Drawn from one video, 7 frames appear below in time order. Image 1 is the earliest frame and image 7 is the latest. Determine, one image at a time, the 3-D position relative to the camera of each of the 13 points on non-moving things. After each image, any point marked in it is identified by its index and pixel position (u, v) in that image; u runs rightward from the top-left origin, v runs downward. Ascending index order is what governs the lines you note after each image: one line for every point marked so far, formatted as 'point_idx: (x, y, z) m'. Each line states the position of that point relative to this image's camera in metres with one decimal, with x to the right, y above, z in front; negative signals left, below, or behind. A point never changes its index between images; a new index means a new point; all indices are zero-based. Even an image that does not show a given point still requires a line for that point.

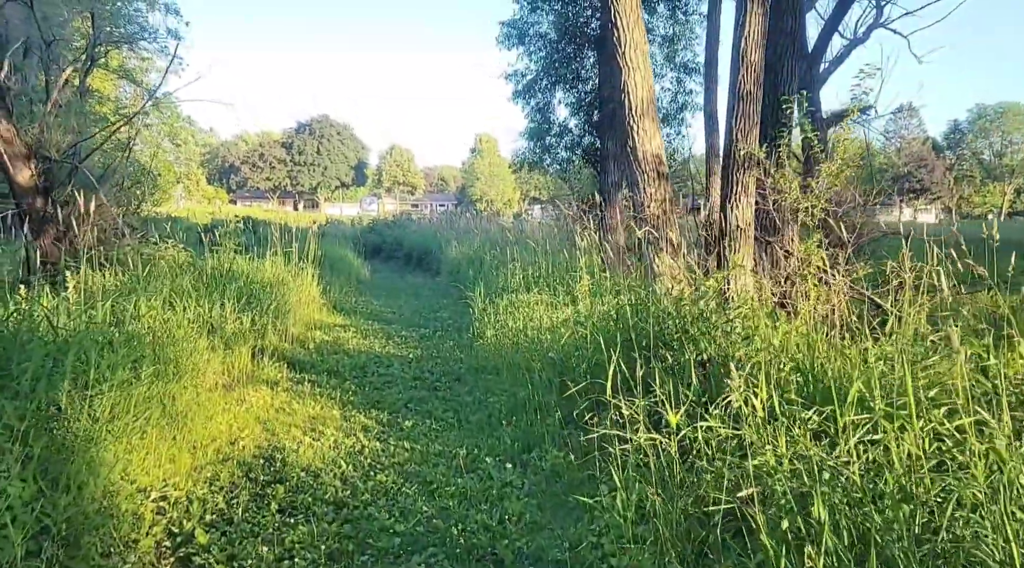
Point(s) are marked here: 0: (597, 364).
0: (+0.5, -0.4, +4.1) m
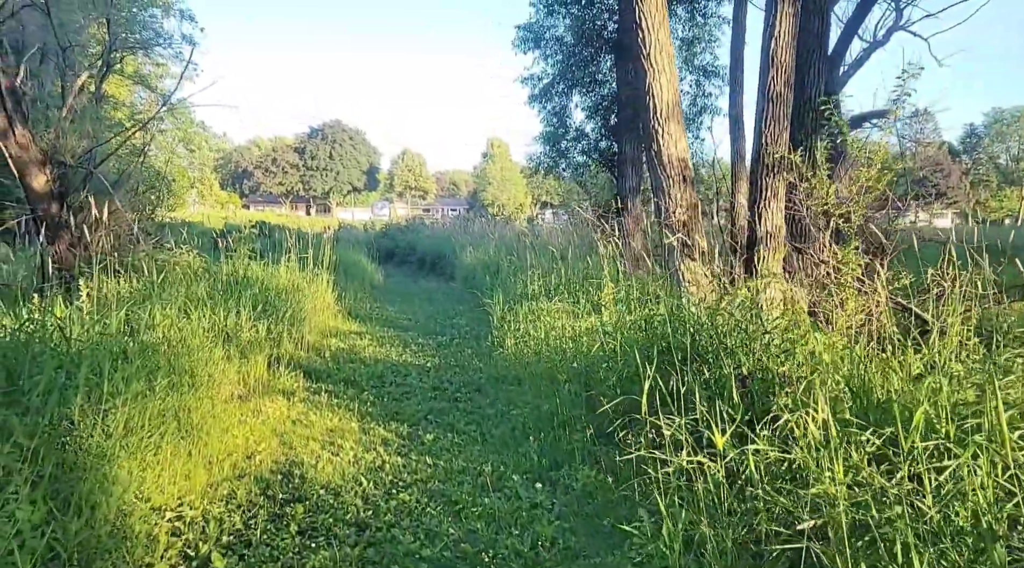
0: (+0.6, -0.5, +3.9) m
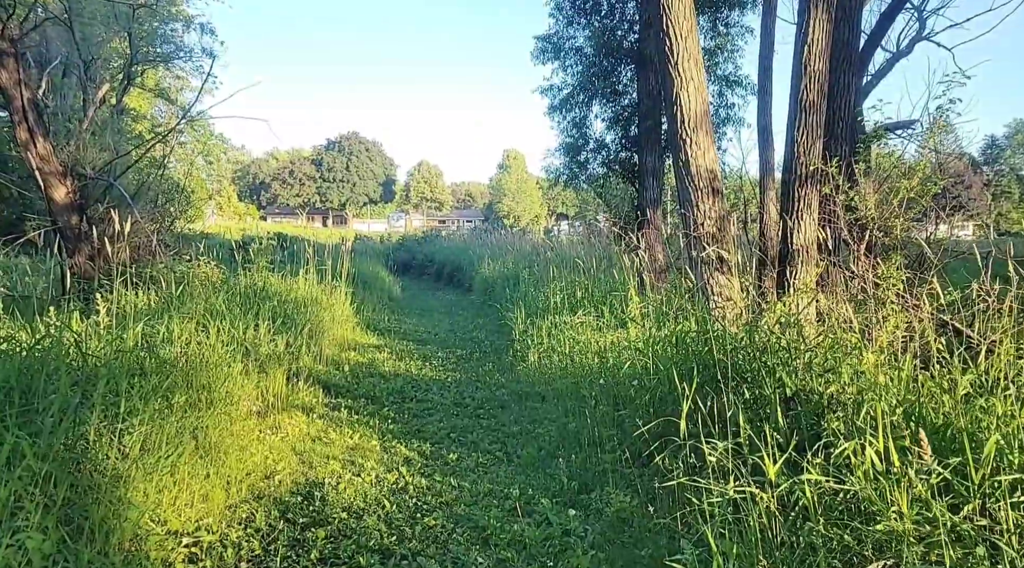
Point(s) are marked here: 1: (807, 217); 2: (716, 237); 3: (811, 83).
0: (+0.7, -0.6, +3.7) m
1: (+2.0, +0.5, +5.1) m
2: (+1.5, +0.3, +5.5) m
3: (+2.1, +1.4, +5.3) m
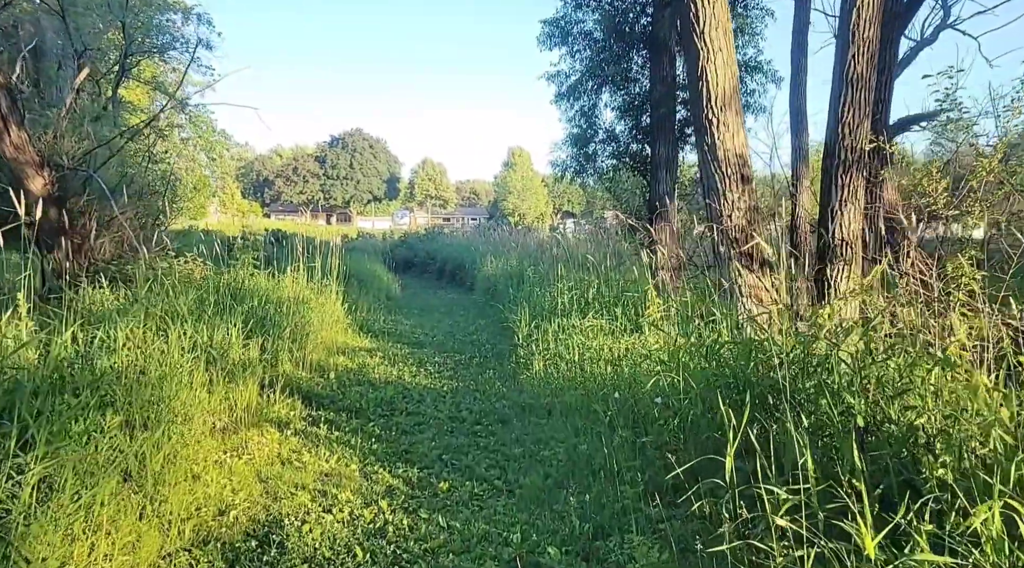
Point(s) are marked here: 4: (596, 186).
0: (+0.7, -0.6, +3.1) m
1: (+2.0, +0.5, +4.5) m
2: (+1.5, +0.3, +4.9) m
3: (+2.1, +1.4, +4.6) m
4: (+1.4, +1.7, +12.8) m
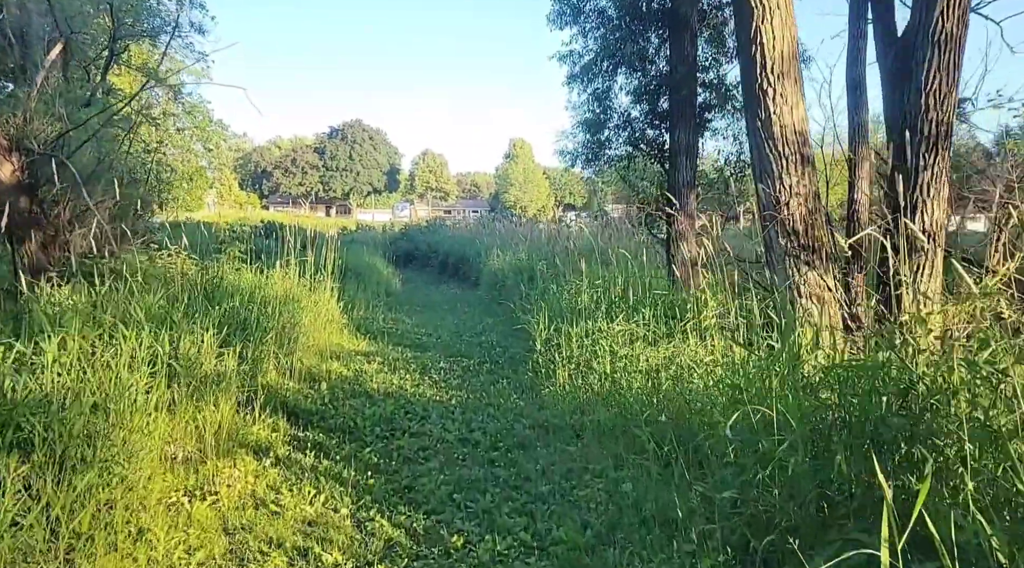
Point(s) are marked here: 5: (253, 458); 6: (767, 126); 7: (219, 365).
0: (+0.8, -0.6, +2.4) m
1: (+2.1, +0.5, +3.7) m
2: (+1.6, +0.3, +4.2) m
3: (+2.2, +1.4, +3.9) m
4: (+1.5, +1.7, +12.1) m
5: (-1.3, -0.9, +3.7) m
6: (+1.4, +0.9, +4.3) m
7: (-1.6, -0.4, +4.1) m
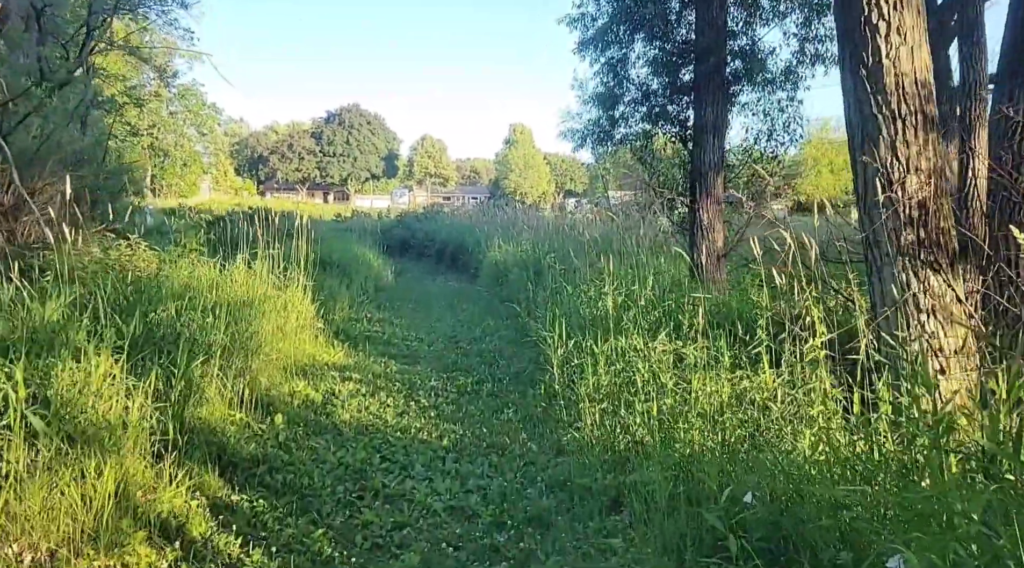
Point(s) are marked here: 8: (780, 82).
0: (+0.9, -0.6, +1.2) m
1: (+2.1, +0.4, +2.6) m
2: (+1.6, +0.3, +3.0) m
3: (+2.2, +1.3, +2.7) m
4: (+1.6, +1.8, +10.9) m
5: (-1.2, -0.9, +2.6) m
6: (+1.5, +0.9, +3.1) m
7: (-1.5, -0.5, +3.0) m
8: (+3.3, +2.5, +9.5) m
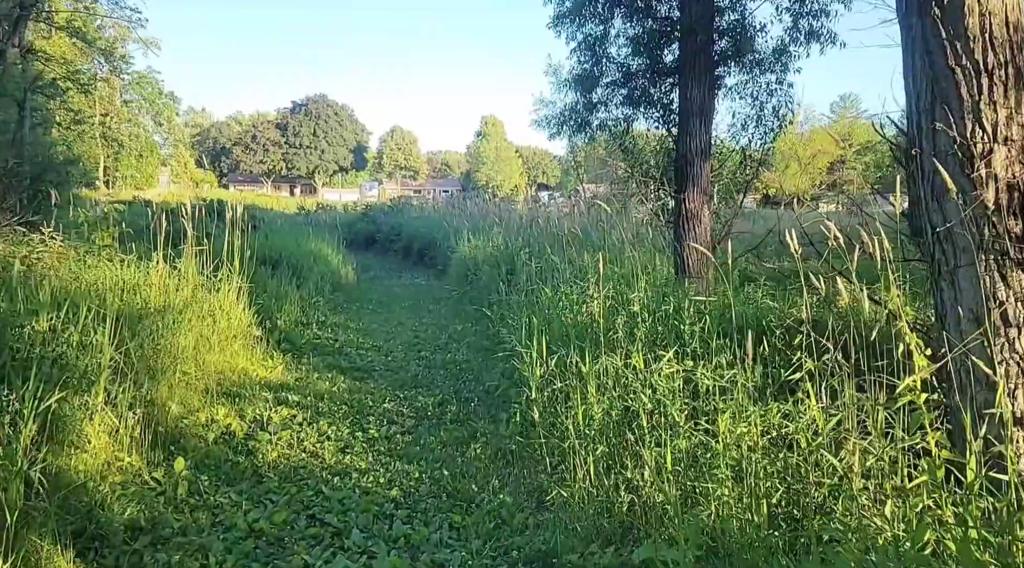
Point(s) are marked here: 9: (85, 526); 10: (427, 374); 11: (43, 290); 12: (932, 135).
0: (+0.9, -0.7, +0.4) m
1: (+2.1, +0.4, +1.8) m
2: (+1.5, +0.3, +2.2) m
3: (+2.2, +1.3, +1.9) m
4: (+1.2, +1.9, +10.1) m
5: (-1.3, -0.9, +1.7) m
6: (+1.4, +0.8, +2.3) m
7: (-1.6, -0.5, +2.1) m
8: (+3.0, +2.5, +8.7) m
9: (-1.5, -0.8, +2.5) m
10: (-0.6, -0.6, +5.1) m
11: (-2.3, 0.0, +3.7) m
12: (+1.4, +0.5, +2.4) m
